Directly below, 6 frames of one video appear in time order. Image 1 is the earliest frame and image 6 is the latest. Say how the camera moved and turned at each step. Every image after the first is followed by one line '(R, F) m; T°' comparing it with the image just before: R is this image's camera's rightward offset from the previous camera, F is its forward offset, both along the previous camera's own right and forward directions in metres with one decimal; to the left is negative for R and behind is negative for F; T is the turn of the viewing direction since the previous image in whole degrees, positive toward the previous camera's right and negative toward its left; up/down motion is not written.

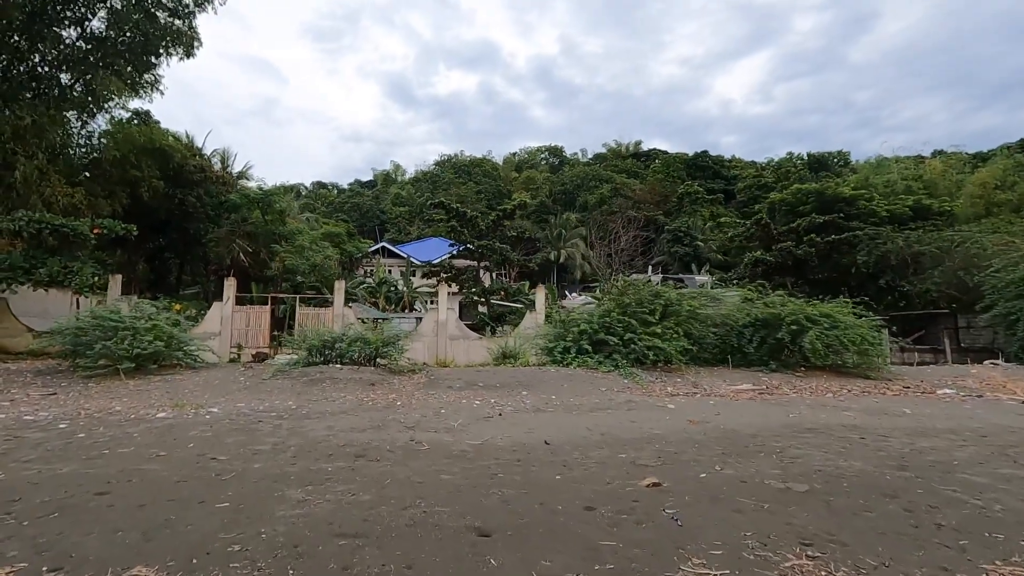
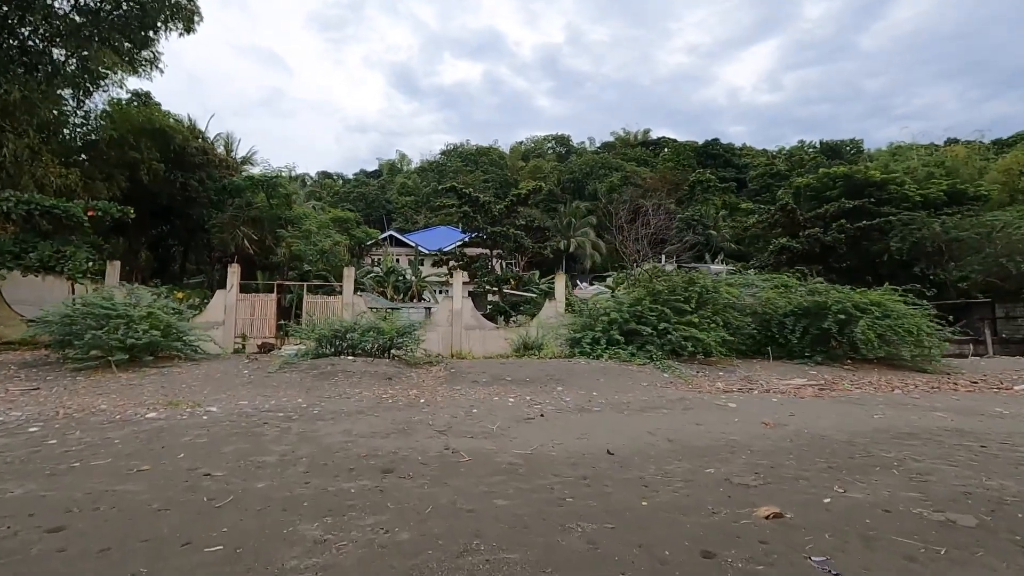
(-0.4, +0.9) m; -1°
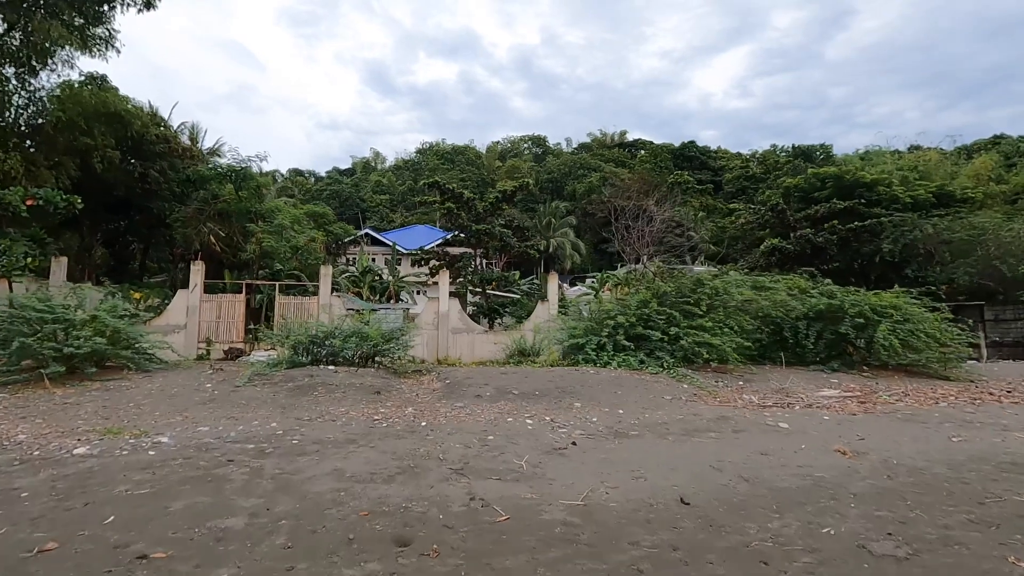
(-0.5, +1.1) m; +3°
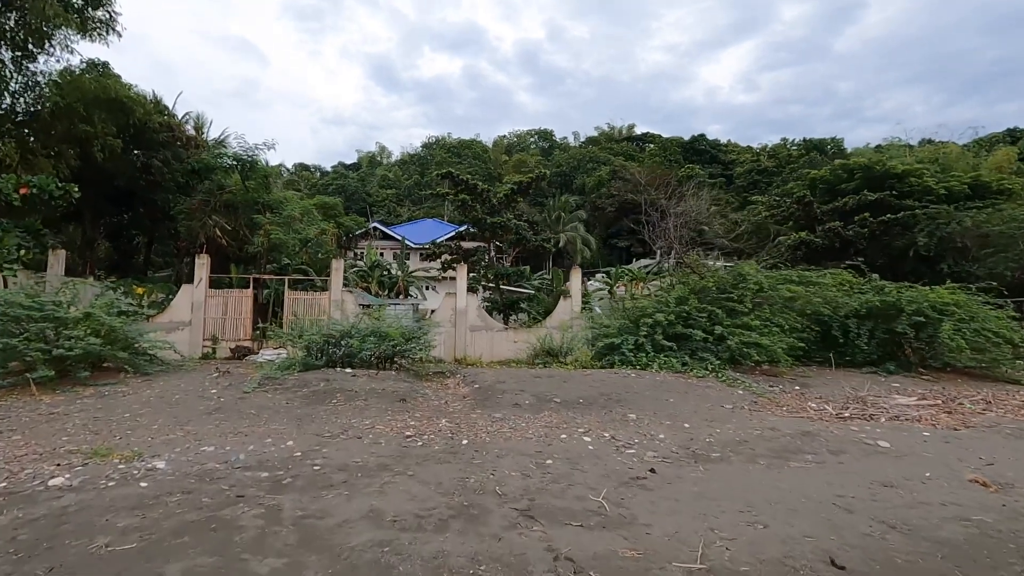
(-0.5, +0.8) m; -1°
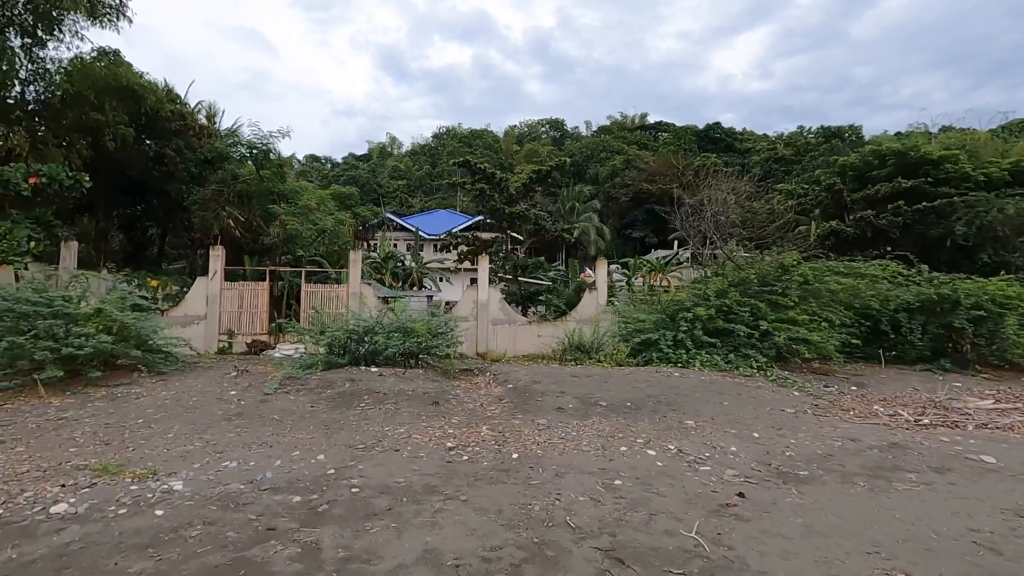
(-0.4, +0.5) m; -1°
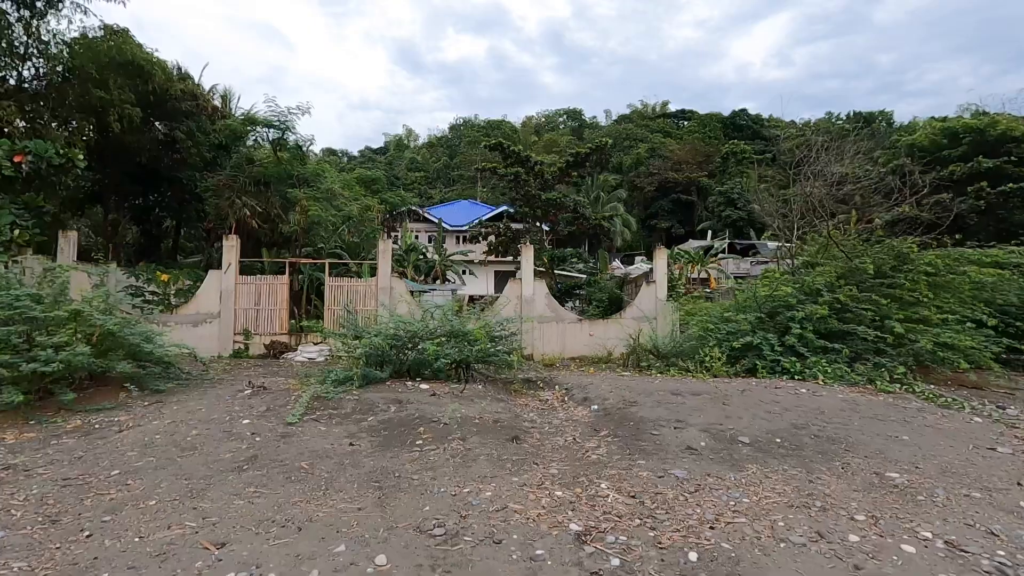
(-0.8, +1.6) m; -2°
